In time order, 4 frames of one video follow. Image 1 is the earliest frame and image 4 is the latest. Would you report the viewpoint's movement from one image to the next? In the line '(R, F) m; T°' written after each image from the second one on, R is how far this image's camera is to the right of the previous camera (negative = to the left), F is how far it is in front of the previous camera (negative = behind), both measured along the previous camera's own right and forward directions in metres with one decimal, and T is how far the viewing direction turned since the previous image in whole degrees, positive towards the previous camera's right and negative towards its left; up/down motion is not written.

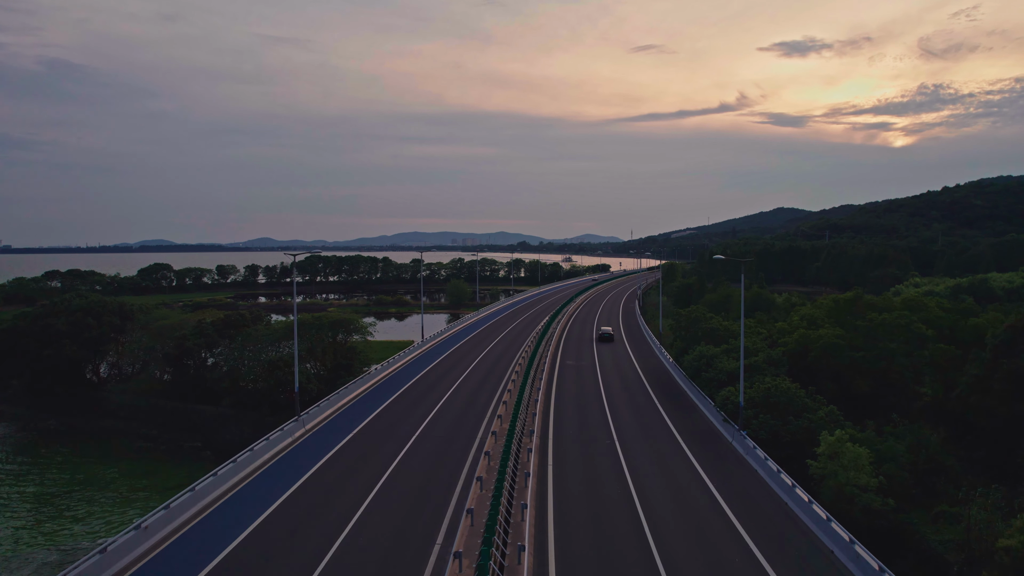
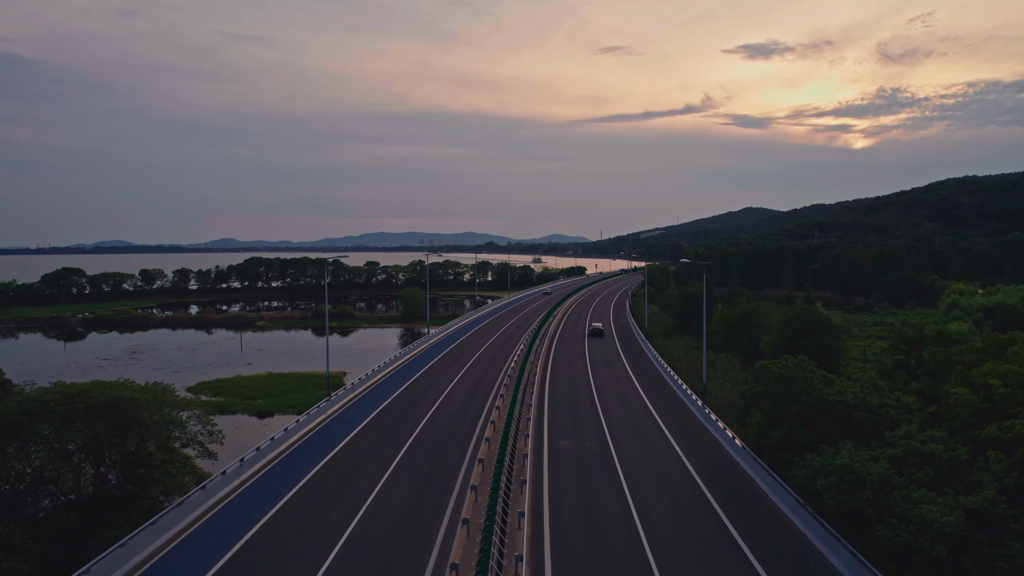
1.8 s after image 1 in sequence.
(+0.3, +8.3) m; +3°
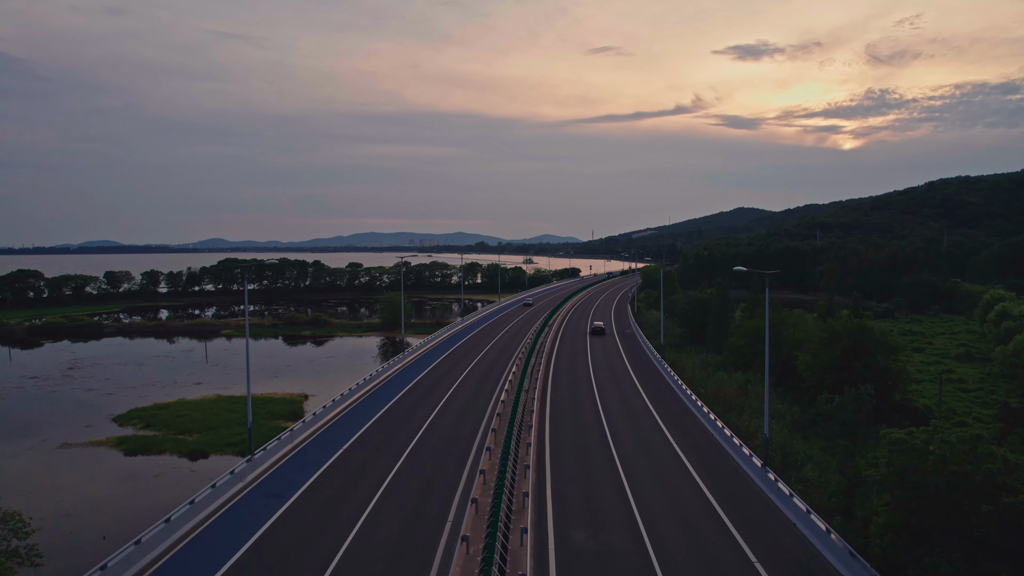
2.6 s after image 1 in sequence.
(-0.1, +3.8) m; +1°
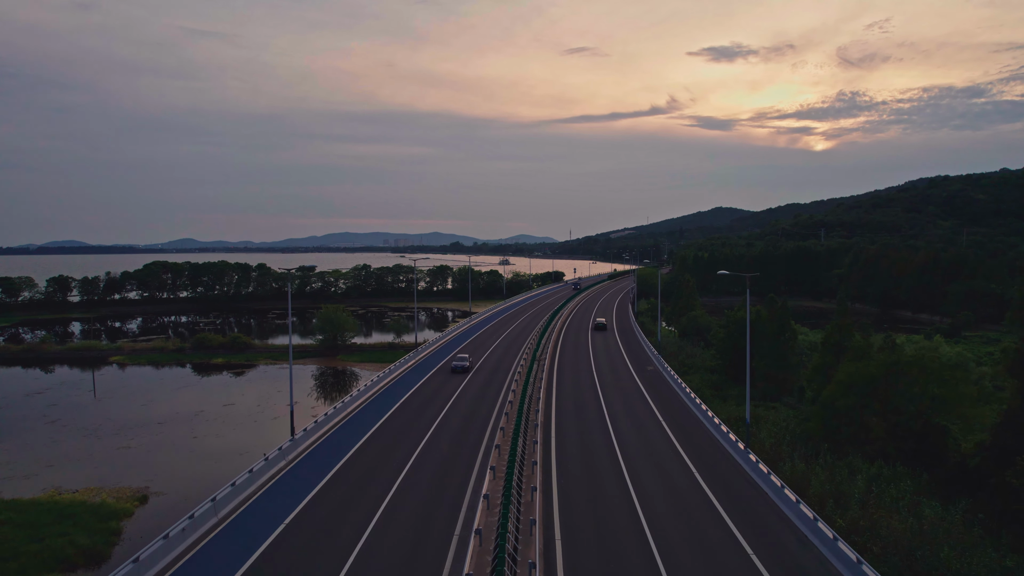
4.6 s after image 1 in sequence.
(-0.1, +8.8) m; +3°
